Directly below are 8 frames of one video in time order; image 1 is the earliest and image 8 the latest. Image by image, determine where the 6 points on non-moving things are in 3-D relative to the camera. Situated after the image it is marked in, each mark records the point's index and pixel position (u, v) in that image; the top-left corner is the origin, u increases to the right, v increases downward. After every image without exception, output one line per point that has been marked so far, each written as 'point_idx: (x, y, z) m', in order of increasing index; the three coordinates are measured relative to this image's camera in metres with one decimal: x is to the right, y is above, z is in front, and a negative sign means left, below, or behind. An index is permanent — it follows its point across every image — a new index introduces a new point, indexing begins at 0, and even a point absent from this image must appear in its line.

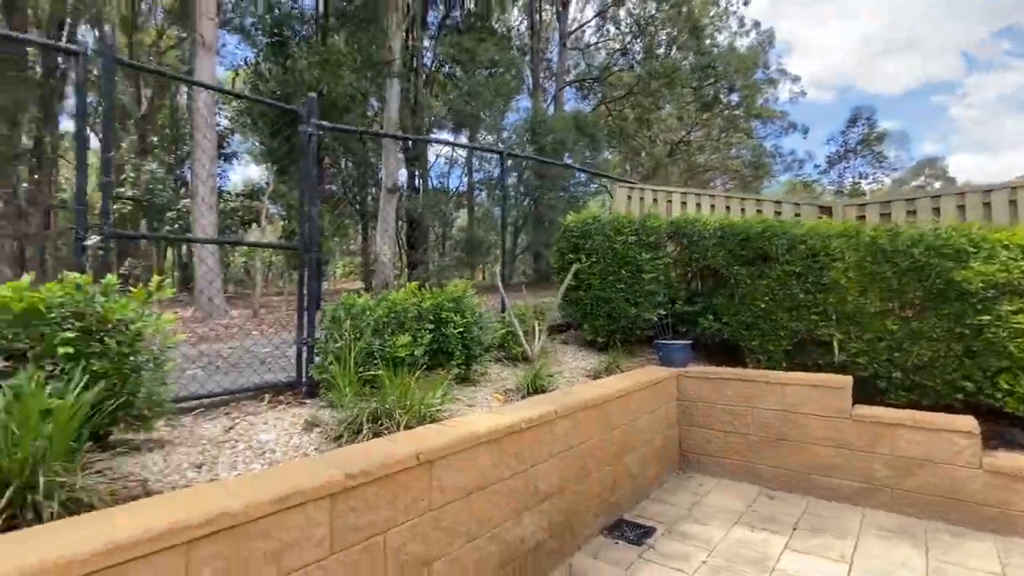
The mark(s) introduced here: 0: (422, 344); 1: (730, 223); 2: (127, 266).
0: (-0.6, -0.4, +3.2) m
1: (+1.9, +0.6, +4.1) m
2: (-3.4, +0.3, +4.4) m
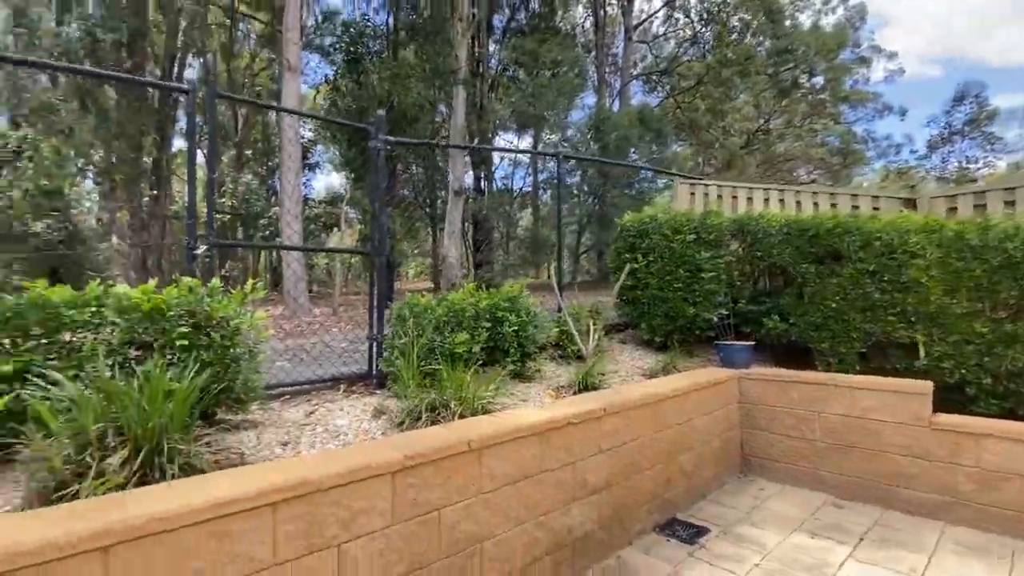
0: (-0.2, -0.4, +3.4) m
1: (+2.3, +0.6, +3.9) m
2: (-2.8, +0.3, +5.0) m
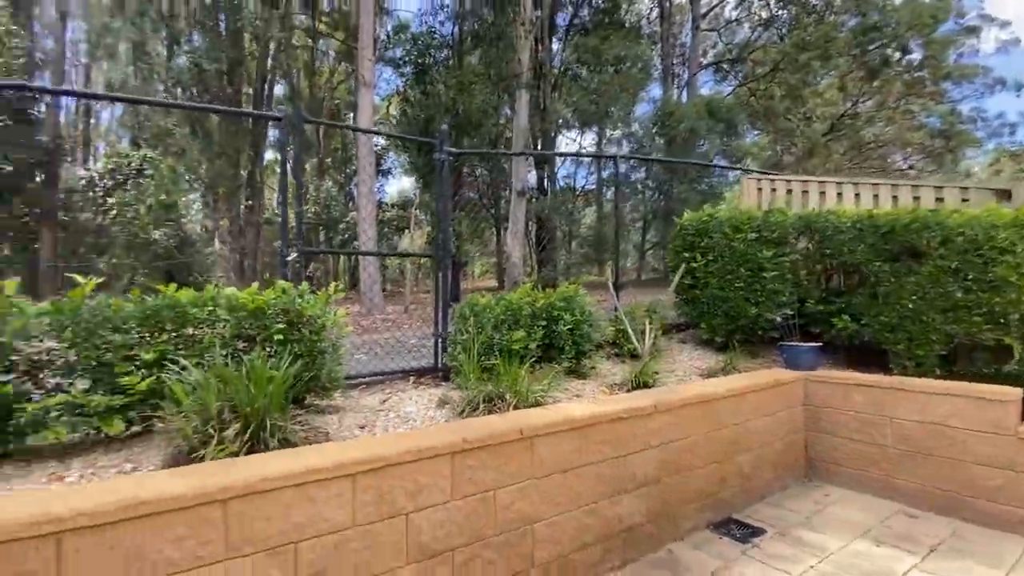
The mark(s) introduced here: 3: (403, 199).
0: (+0.2, -0.4, +3.5) m
1: (+2.8, +0.6, +3.7) m
2: (-2.2, +0.2, +5.5) m
3: (-2.5, +2.0, +10.8) m
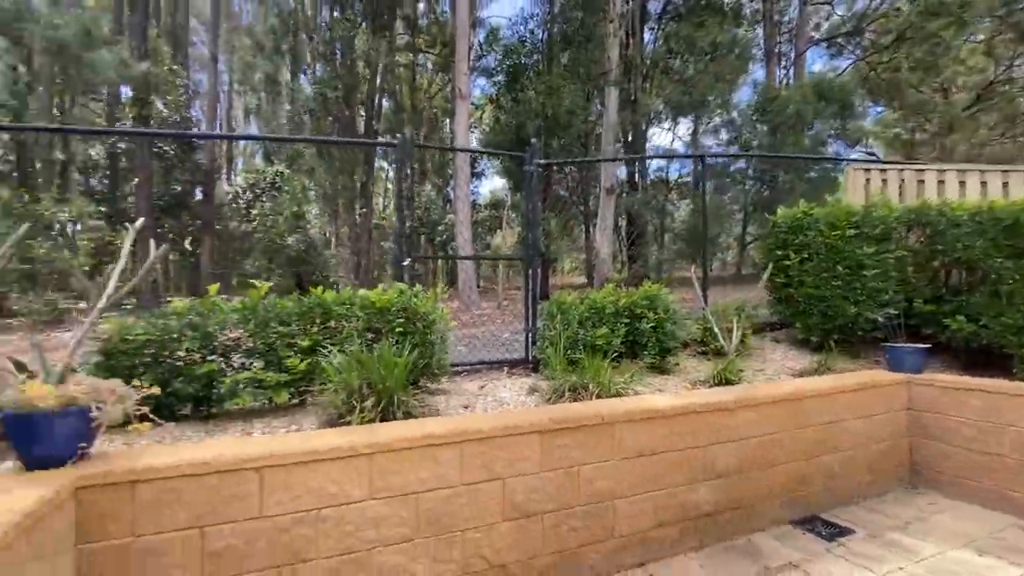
0: (+0.8, -0.4, +3.8) m
1: (+3.5, +0.6, +3.4) m
2: (-1.1, +0.3, +6.1) m
3: (-0.4, +2.1, +11.4) m
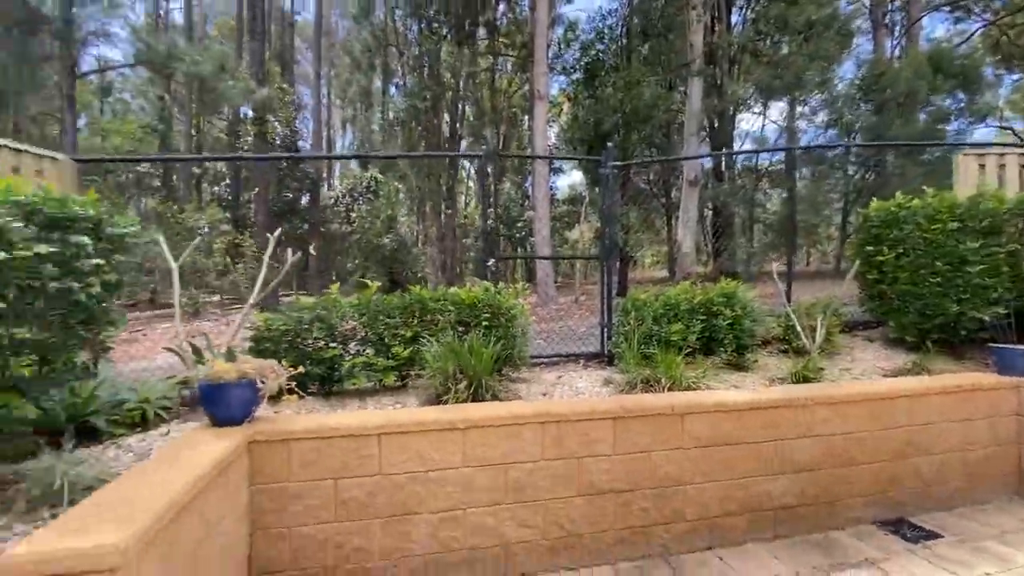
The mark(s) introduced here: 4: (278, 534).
0: (+1.5, -0.4, +3.8) m
1: (+4.0, +0.6, +3.1) m
2: (-0.1, +0.3, +6.5) m
3: (+1.5, +2.2, +11.5) m
4: (-1.1, -1.2, +2.3) m
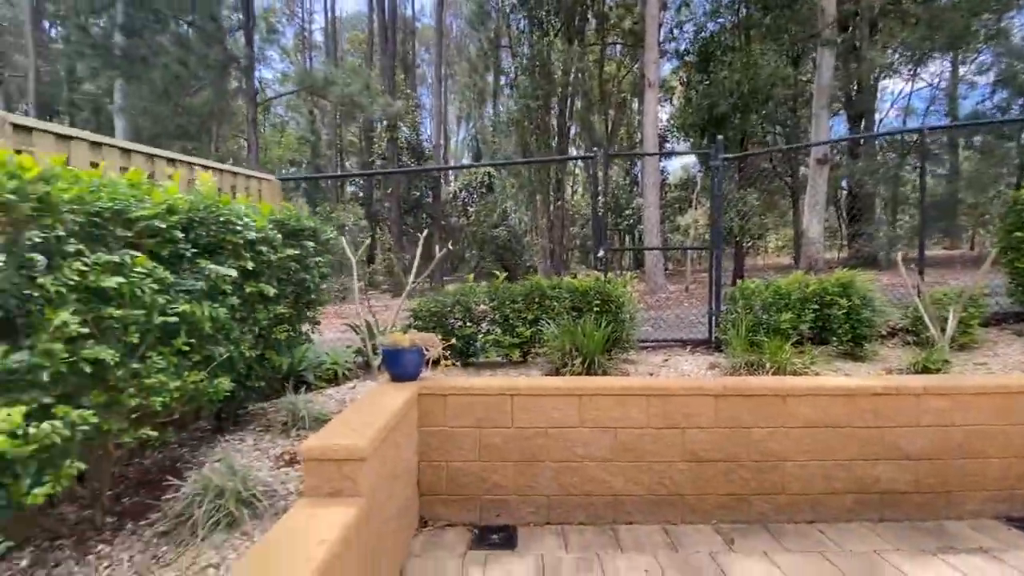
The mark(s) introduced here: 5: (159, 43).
0: (+2.4, -0.3, +3.9) m
1: (+4.7, +0.7, +2.6) m
2: (+1.5, +0.5, +6.8) m
3: (+4.1, +2.5, +11.3) m
4: (-0.5, -1.1, +3.0) m
5: (-6.6, +4.6, +8.7) m
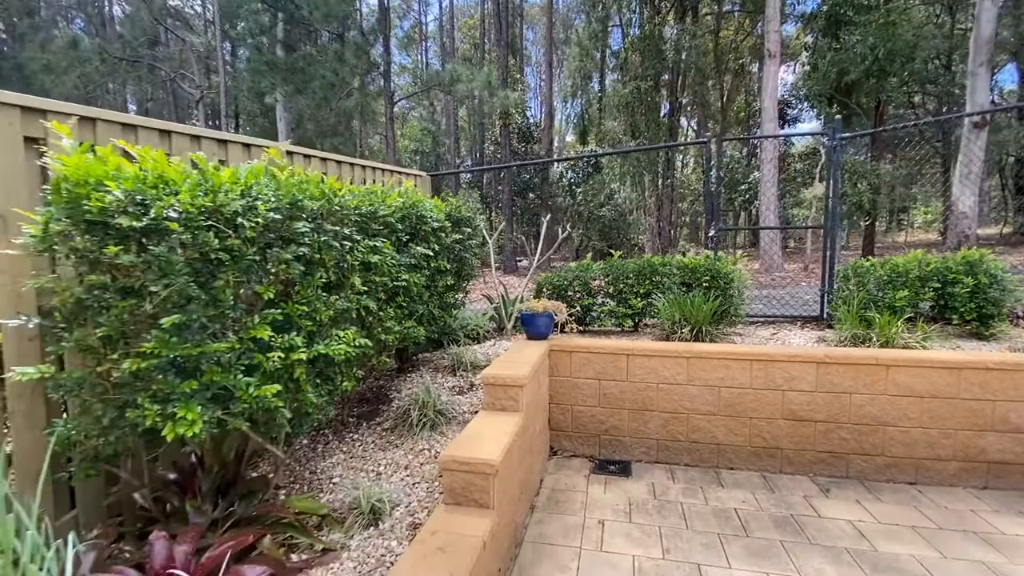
0: (+3.4, -0.1, +3.9) m
1: (+5.4, +0.7, +2.1) m
2: (+3.1, +0.8, +6.9) m
3: (+6.6, +3.0, +10.7) m
4: (+0.4, -0.9, +3.7) m
5: (-4.3, +5.1, +10.3) m
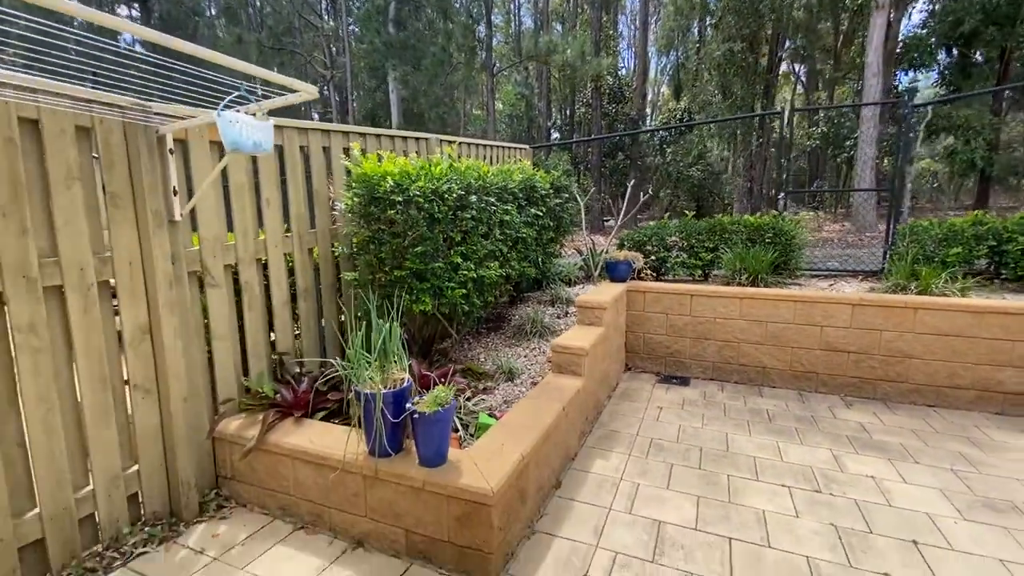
0: (+4.3, +0.3, +4.4) m
1: (+5.9, +0.9, +2.2) m
2: (+4.5, +1.4, +7.3) m
3: (+8.7, +3.8, +10.2) m
4: (+1.3, -0.5, +4.7) m
5: (-2.2, +6.2, +11.6) m
